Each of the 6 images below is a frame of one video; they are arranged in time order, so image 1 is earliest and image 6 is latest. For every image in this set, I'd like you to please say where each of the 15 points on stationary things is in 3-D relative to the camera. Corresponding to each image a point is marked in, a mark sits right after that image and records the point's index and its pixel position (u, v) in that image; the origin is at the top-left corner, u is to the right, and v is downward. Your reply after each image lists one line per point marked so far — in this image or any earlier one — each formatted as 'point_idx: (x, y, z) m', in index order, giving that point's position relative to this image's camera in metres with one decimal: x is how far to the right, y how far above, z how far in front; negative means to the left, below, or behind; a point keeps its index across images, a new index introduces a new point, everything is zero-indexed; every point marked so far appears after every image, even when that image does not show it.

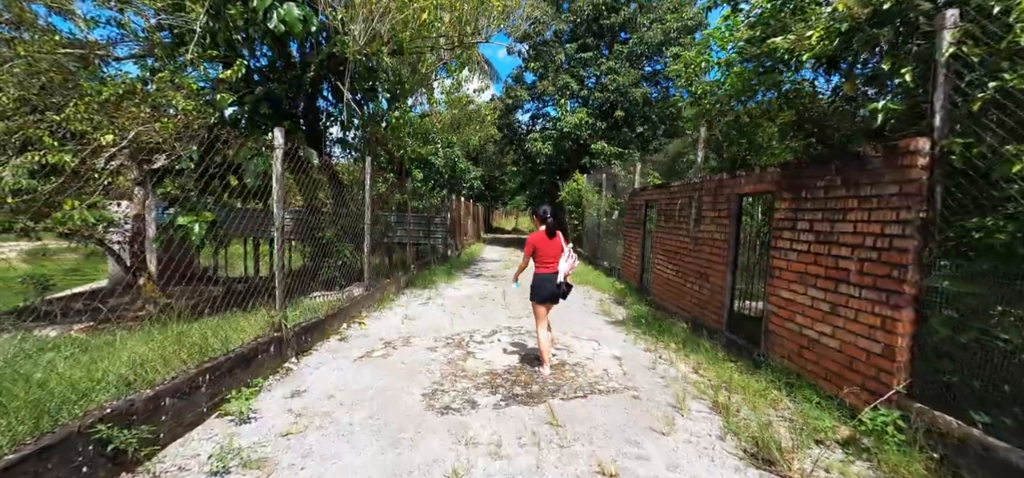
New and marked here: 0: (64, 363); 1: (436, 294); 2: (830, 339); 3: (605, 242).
0: (-3.3, -0.9, +3.1) m
1: (-1.2, -0.9, +6.6) m
2: (+2.1, -0.7, +2.8) m
3: (+2.5, -0.1, +11.0) m
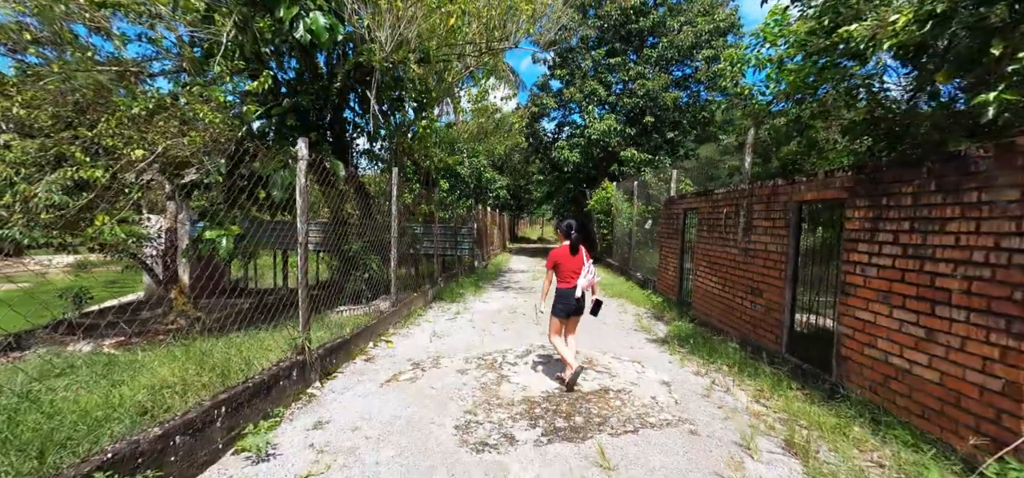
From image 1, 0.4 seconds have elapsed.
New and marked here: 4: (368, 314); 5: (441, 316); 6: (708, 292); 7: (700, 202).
0: (-3.1, -1.1, +3.0) m
1: (-0.7, -1.0, +6.3) m
2: (+2.3, -0.7, +2.4) m
3: (+3.1, -0.3, +10.6) m
4: (-1.9, -1.0, +5.6) m
5: (-1.0, -1.0, +5.7) m
6: (+2.5, -0.7, +5.3) m
7: (+2.6, +0.5, +5.9) m
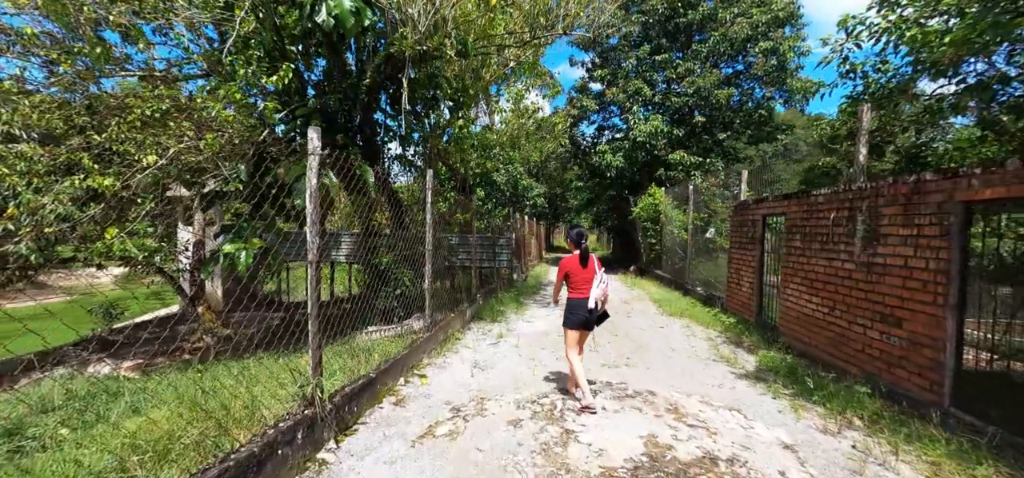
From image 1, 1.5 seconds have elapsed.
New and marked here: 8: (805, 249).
0: (-2.7, -1.2, +2.5) m
1: (-0.1, -1.2, +5.6) m
2: (+2.7, -0.8, +1.4) m
3: (+4.1, -0.5, +9.5) m
4: (-1.3, -1.2, +4.9) m
5: (-0.4, -1.2, +5.0) m
6: (+3.0, -0.8, +4.3) m
7: (+3.2, +0.4, +4.9) m
8: (+3.1, -0.1, +4.4) m
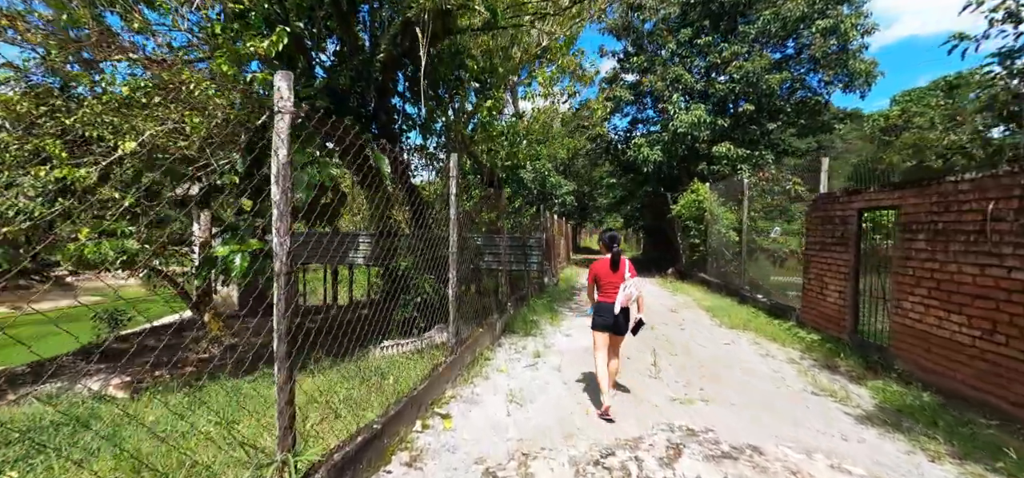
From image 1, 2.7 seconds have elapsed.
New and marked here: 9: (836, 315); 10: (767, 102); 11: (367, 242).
0: (-2.4, -1.2, +1.8) m
1: (+0.3, -1.2, +4.8) m
2: (+2.9, -0.8, +0.5) m
3: (+4.7, -0.5, +8.5) m
4: (-0.9, -1.2, +4.2) m
5: (0.0, -1.2, +4.2) m
6: (+3.4, -0.8, +3.3) m
7: (+3.6, +0.4, +3.9) m
8: (+3.4, -0.1, +3.4) m
9: (+3.6, -0.9, +4.7) m
10: (+7.3, +4.0, +12.2) m
11: (-1.9, 0.0, +5.6) m
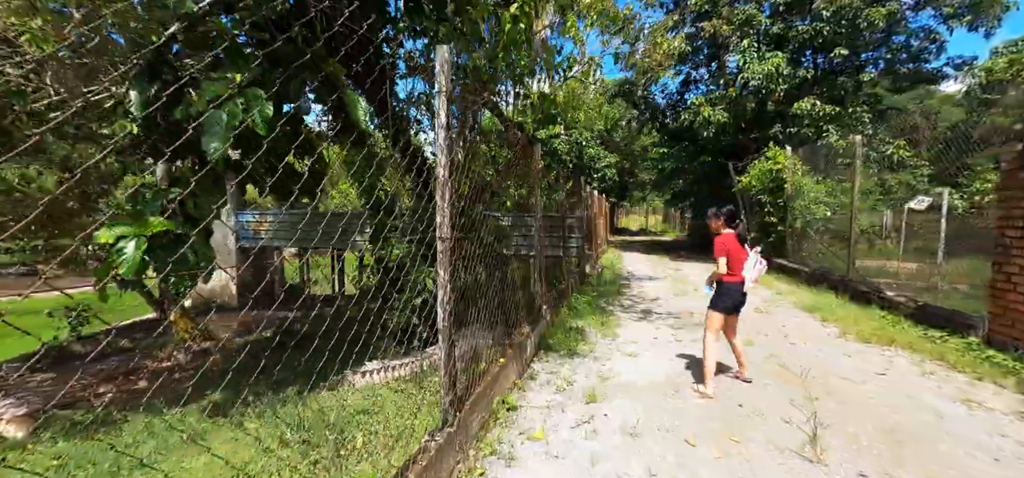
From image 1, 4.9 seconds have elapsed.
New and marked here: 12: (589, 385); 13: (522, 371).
0: (-2.3, -1.1, +0.4) m
1: (+0.6, -1.0, +3.2) m
2: (+2.8, -0.8, -1.3) m
3: (+5.3, -0.2, +6.5) m
4: (-0.7, -1.0, +2.7) m
5: (+0.3, -1.0, +2.6) m
6: (+3.6, -0.6, +1.5) m
7: (+3.8, +0.6, +2.0) m
8: (+3.6, 0.0, +1.6) m
9: (+3.9, -0.7, +2.9) m
10: (+8.1, +4.5, +9.8) m
11: (-1.5, +0.2, +4.2) m
12: (+0.6, -1.0, +3.0) m
13: (+0.1, -1.0, +3.2) m
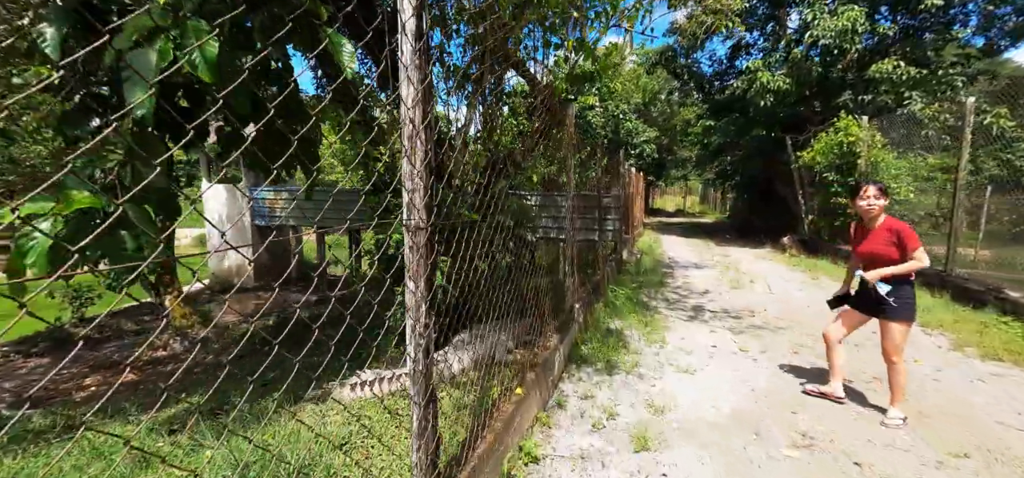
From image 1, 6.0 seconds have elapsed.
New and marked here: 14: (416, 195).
0: (-2.4, -1.1, -0.1) m
1: (+0.8, -0.9, +2.4) m
2: (+2.6, -0.9, -2.2) m
3: (+5.7, 0.0, +5.4) m
4: (-0.6, -1.0, +2.0) m
5: (+0.4, -1.0, +1.9) m
6: (+3.6, -0.7, +0.6) m
7: (+3.8, +0.5, +1.0) m
8: (+3.7, 0.0, +0.6) m
9: (+4.0, -0.7, +1.9) m
10: (+8.8, +4.8, +8.3) m
11: (-1.3, +0.3, +3.5) m
12: (+0.7, -0.9, +2.3) m
13: (+0.2, -0.9, +2.5) m
14: (-0.3, +0.1, +1.2) m
